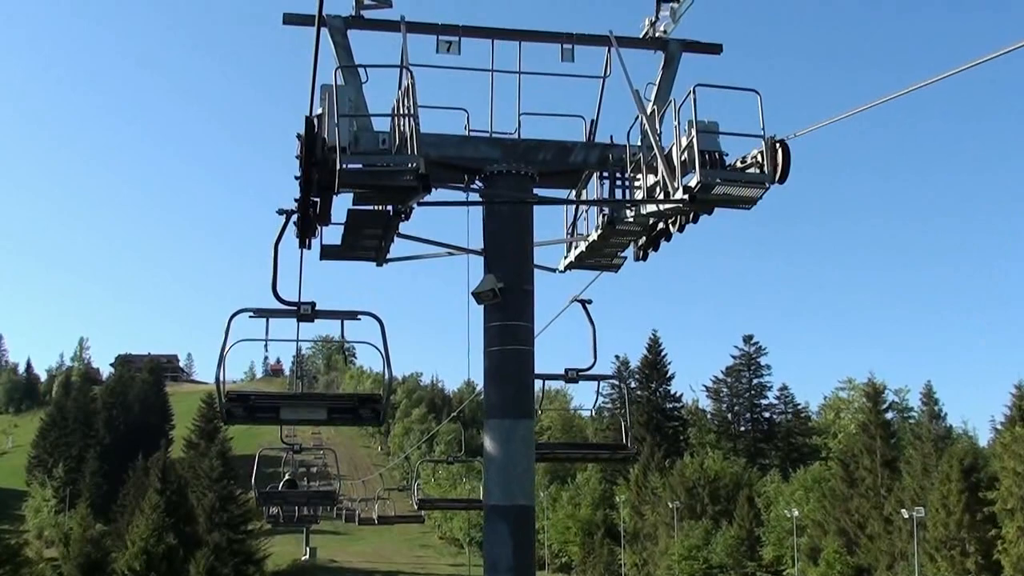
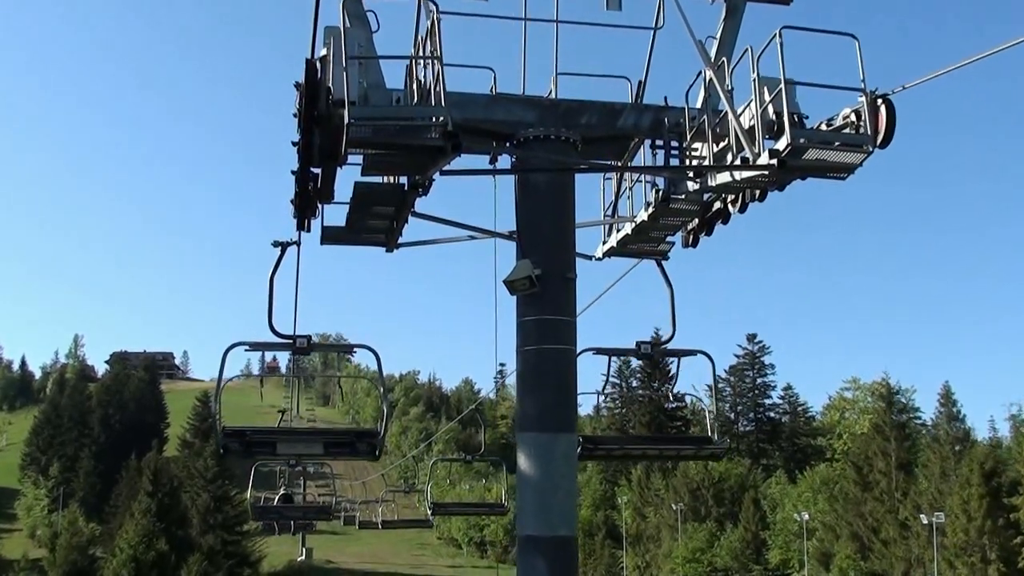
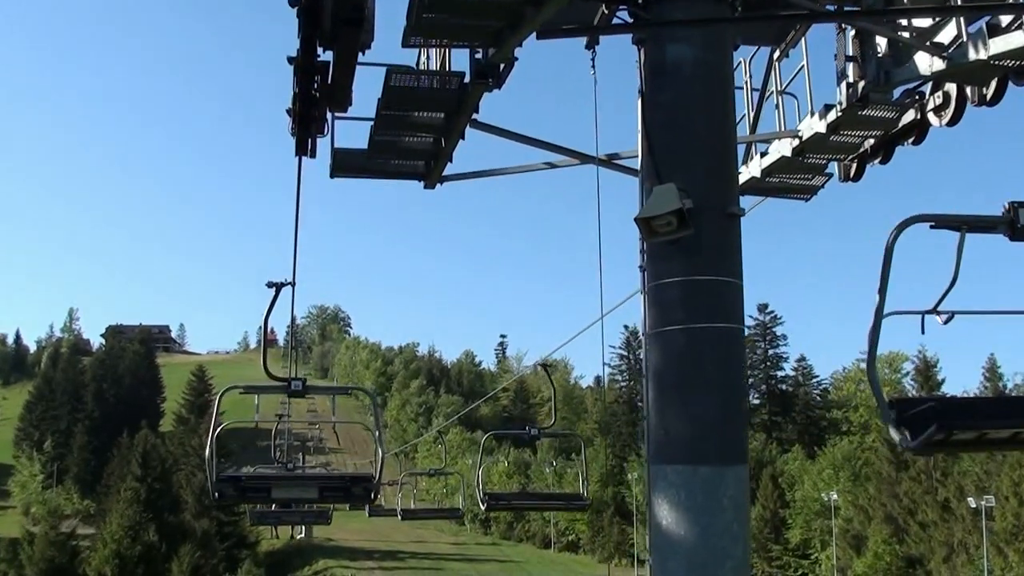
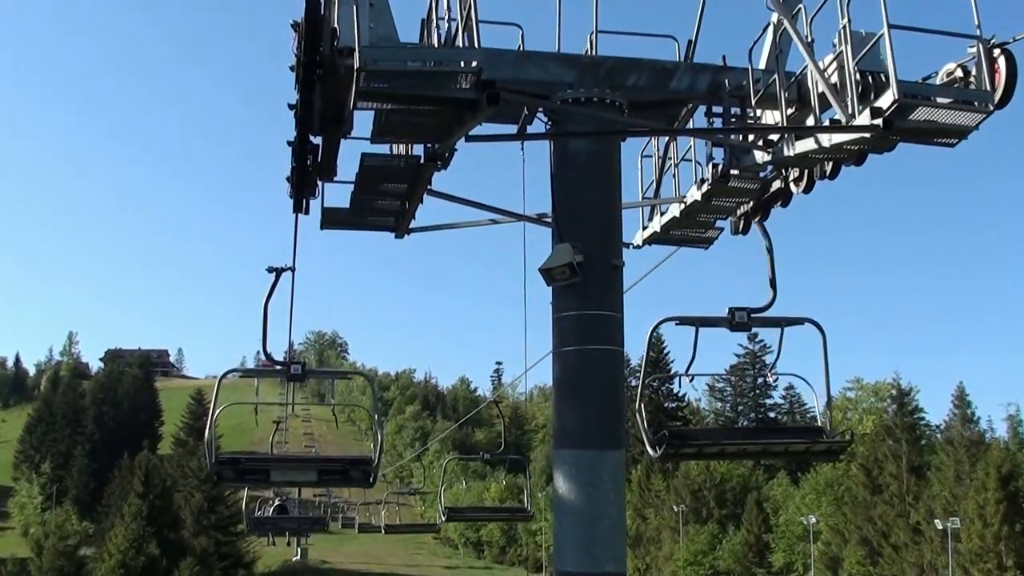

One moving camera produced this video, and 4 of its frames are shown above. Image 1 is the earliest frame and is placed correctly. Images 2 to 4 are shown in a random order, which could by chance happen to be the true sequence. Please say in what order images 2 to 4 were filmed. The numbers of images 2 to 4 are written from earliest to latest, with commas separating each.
2, 4, 3
